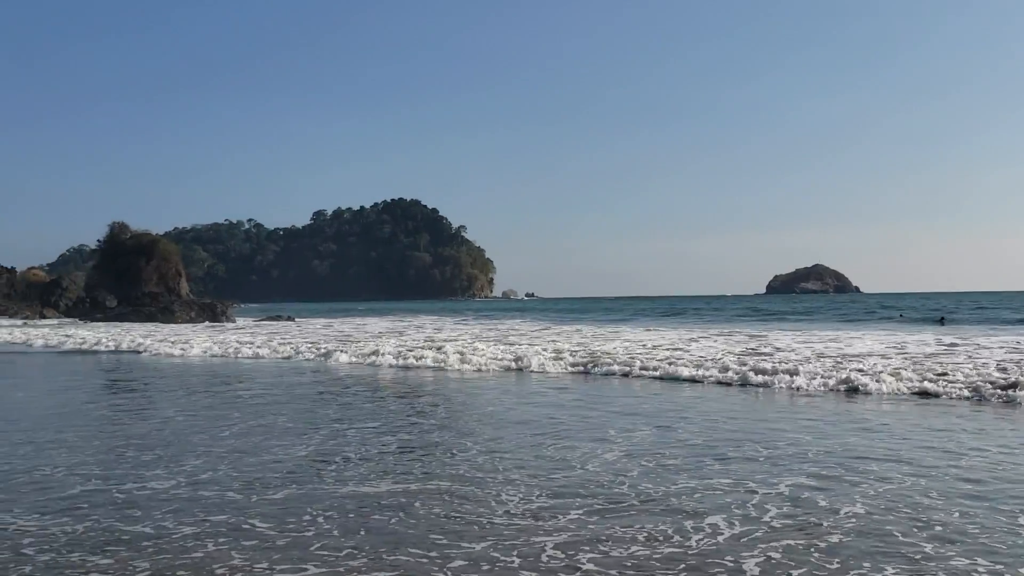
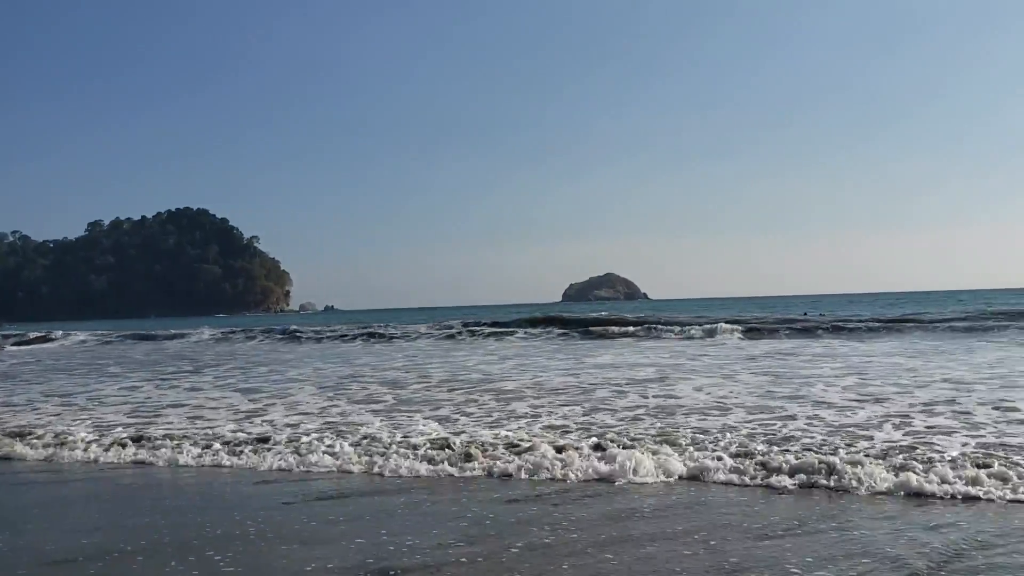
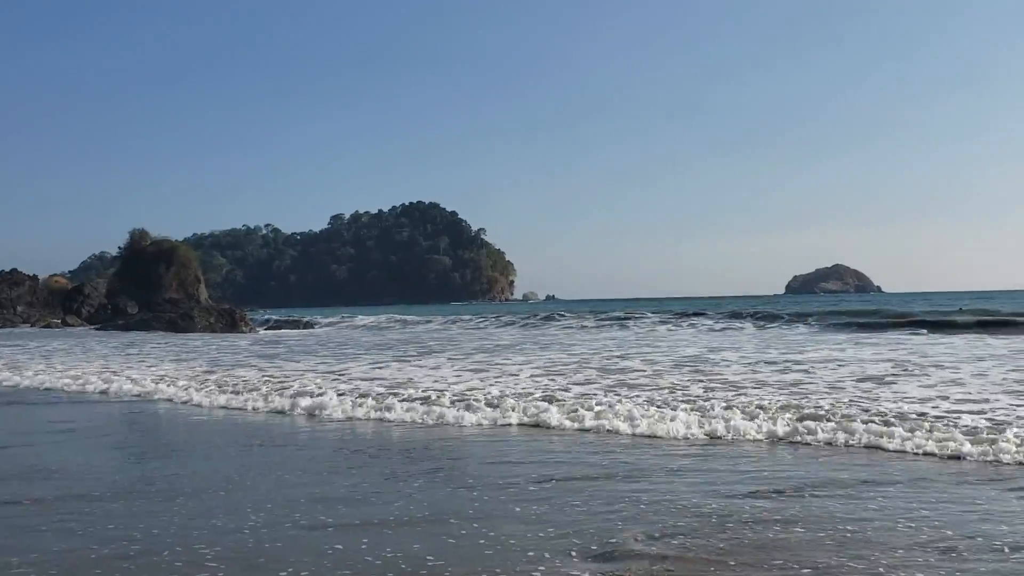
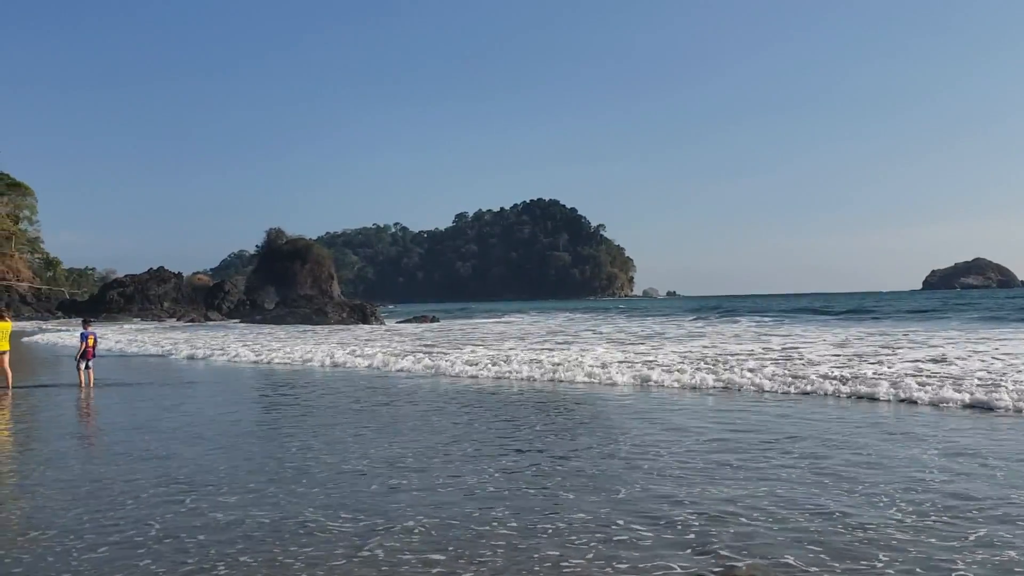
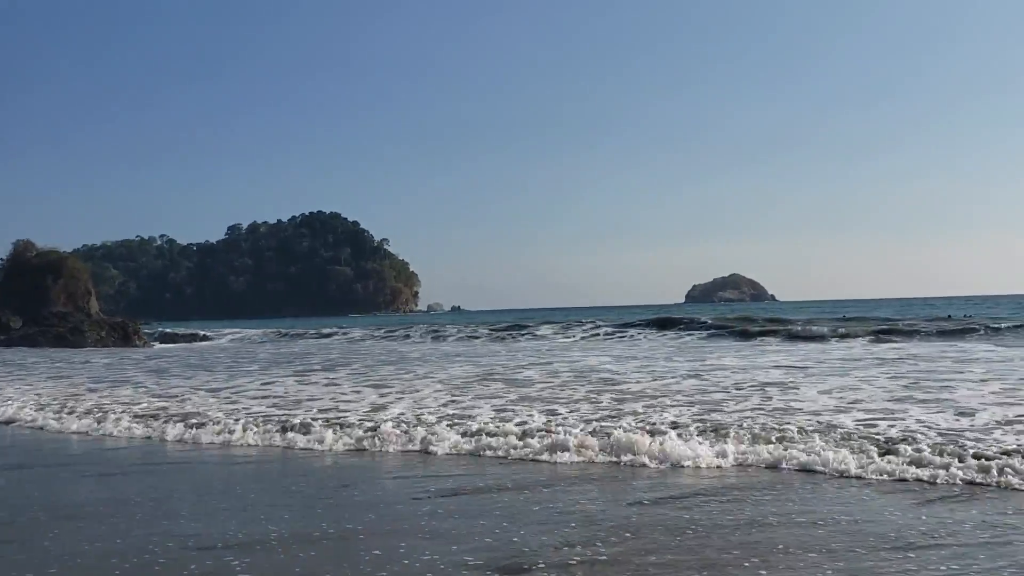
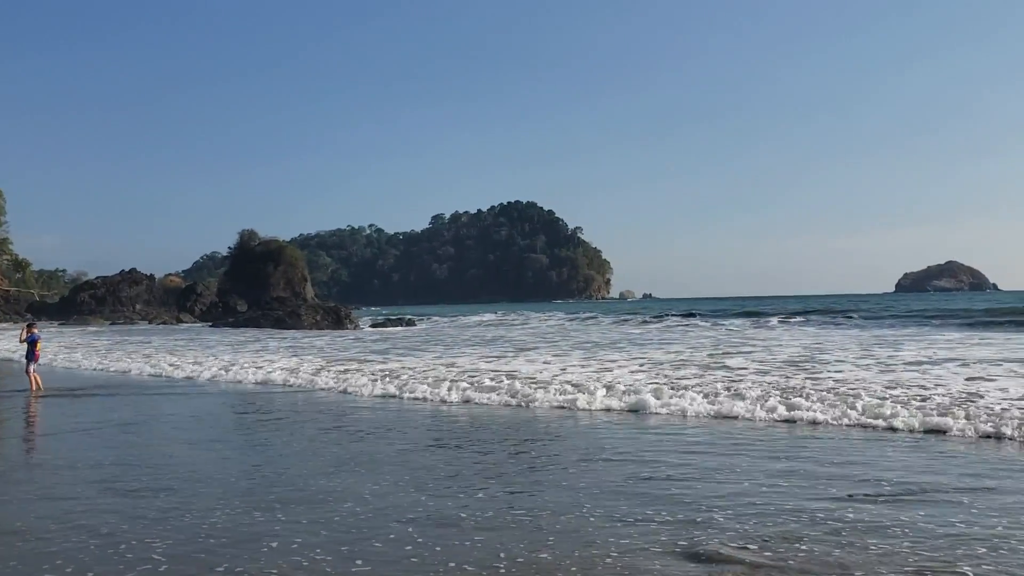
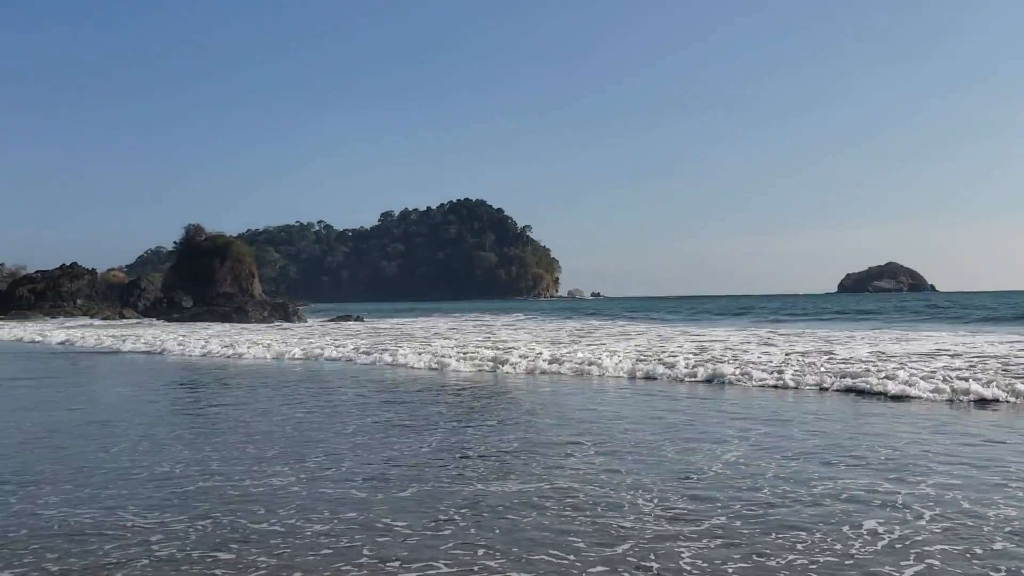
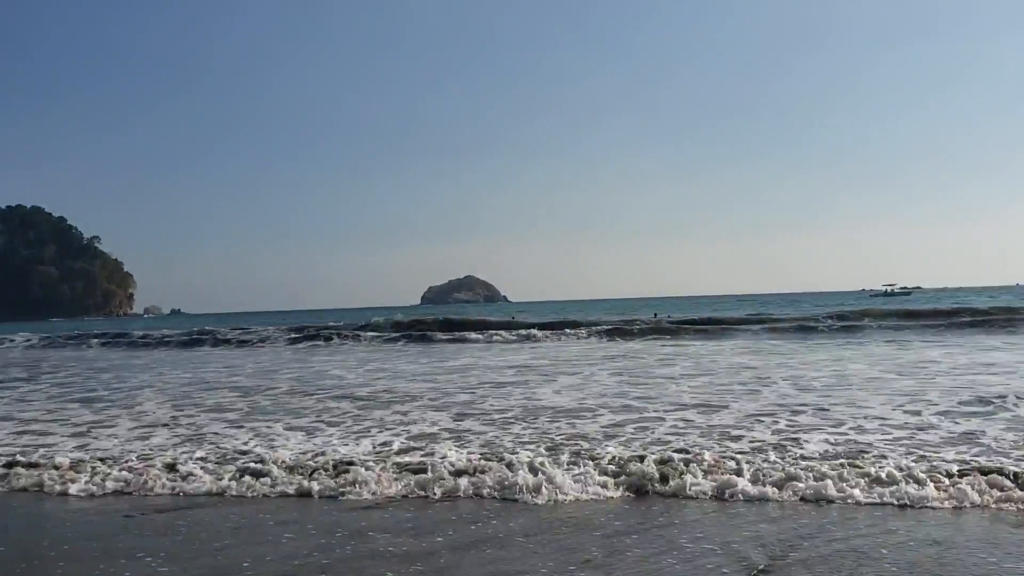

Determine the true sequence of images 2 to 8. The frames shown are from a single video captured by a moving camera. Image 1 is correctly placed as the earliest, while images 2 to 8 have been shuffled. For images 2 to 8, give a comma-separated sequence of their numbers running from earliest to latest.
7, 4, 6, 3, 5, 2, 8
